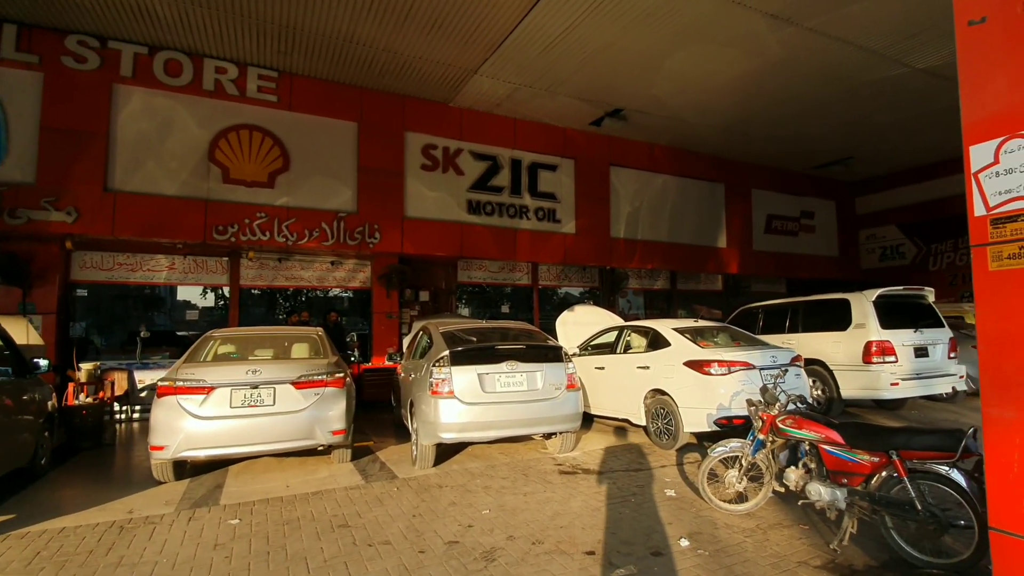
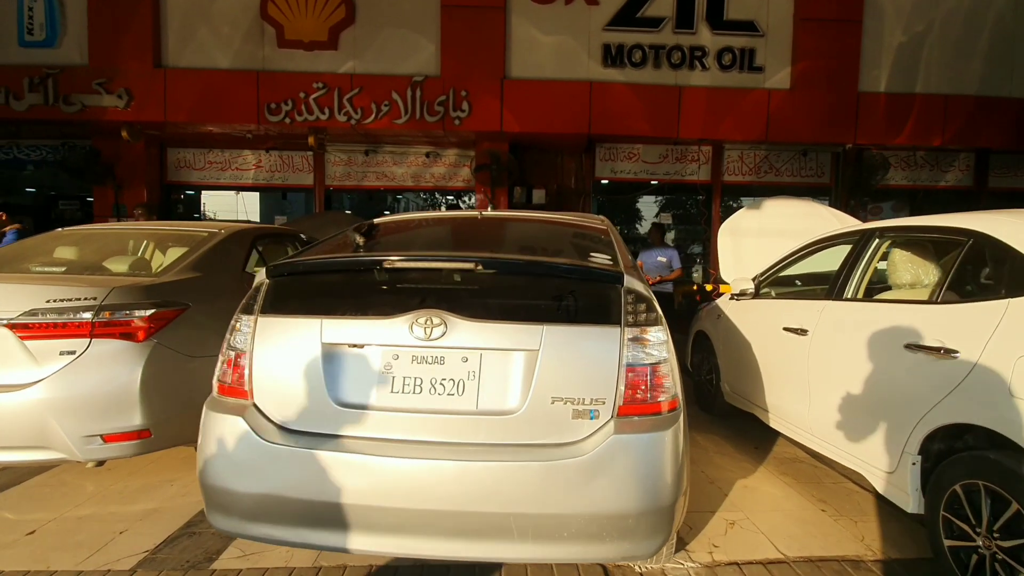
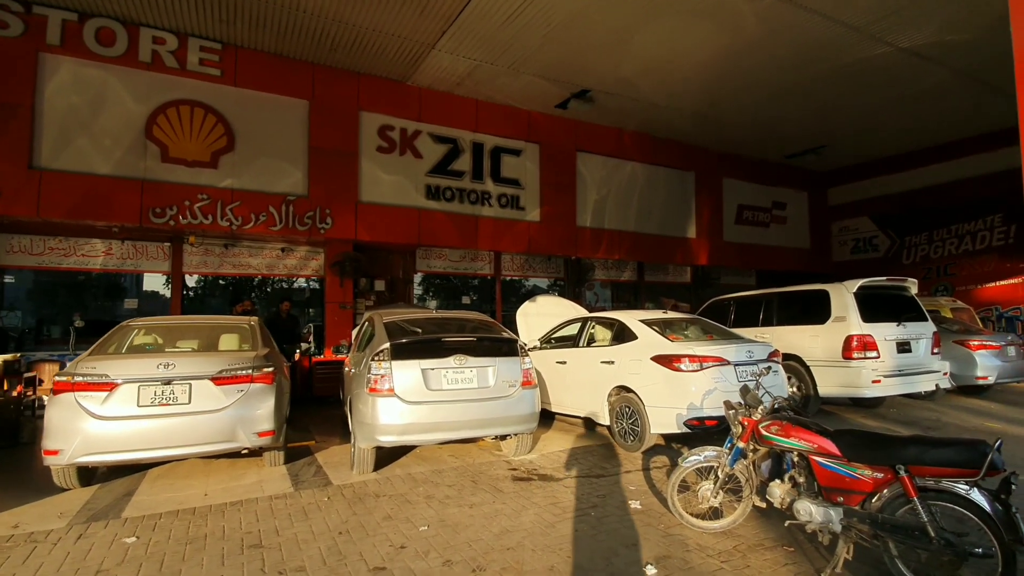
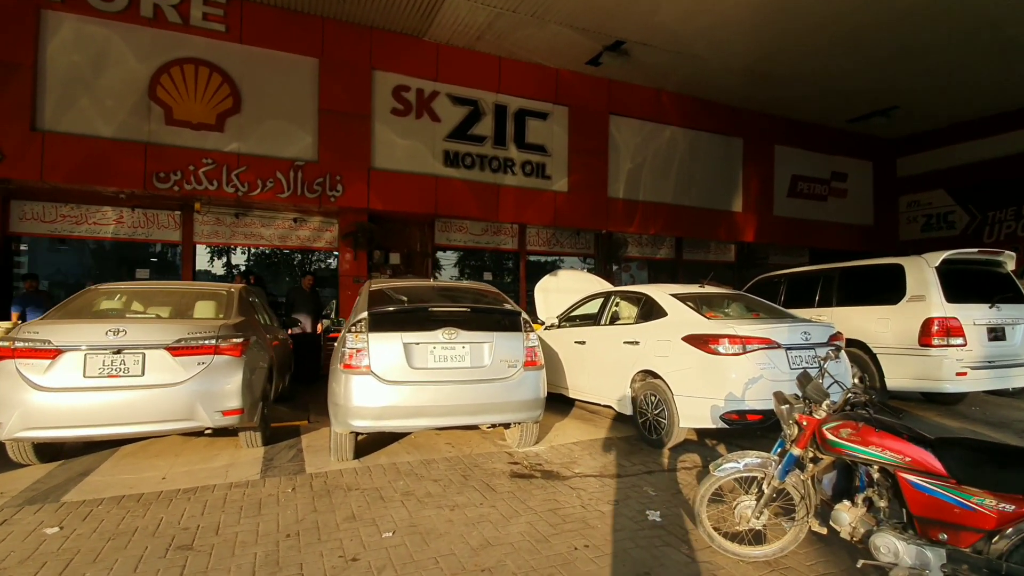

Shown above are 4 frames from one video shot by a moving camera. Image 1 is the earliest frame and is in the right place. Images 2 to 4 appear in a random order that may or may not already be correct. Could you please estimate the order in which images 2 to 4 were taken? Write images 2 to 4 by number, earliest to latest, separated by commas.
3, 4, 2
